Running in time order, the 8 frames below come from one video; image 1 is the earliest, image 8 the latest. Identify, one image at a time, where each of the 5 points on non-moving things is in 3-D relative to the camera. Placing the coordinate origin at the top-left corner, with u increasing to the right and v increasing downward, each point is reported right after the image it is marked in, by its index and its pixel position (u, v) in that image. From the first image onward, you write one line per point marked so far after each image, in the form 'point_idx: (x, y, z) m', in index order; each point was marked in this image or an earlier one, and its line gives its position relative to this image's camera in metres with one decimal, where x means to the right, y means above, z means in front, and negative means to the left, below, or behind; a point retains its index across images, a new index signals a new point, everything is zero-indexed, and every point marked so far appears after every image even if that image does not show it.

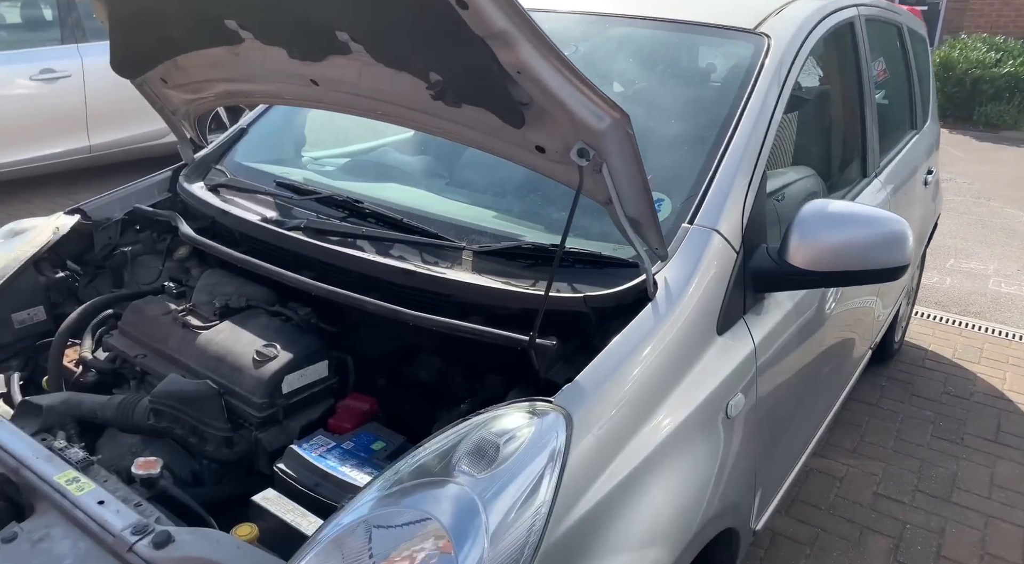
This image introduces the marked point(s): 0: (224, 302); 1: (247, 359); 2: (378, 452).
0: (-1.1, -0.1, +3.1) m
1: (-0.9, -0.3, +2.9) m
2: (-0.4, -0.6, +2.7) m
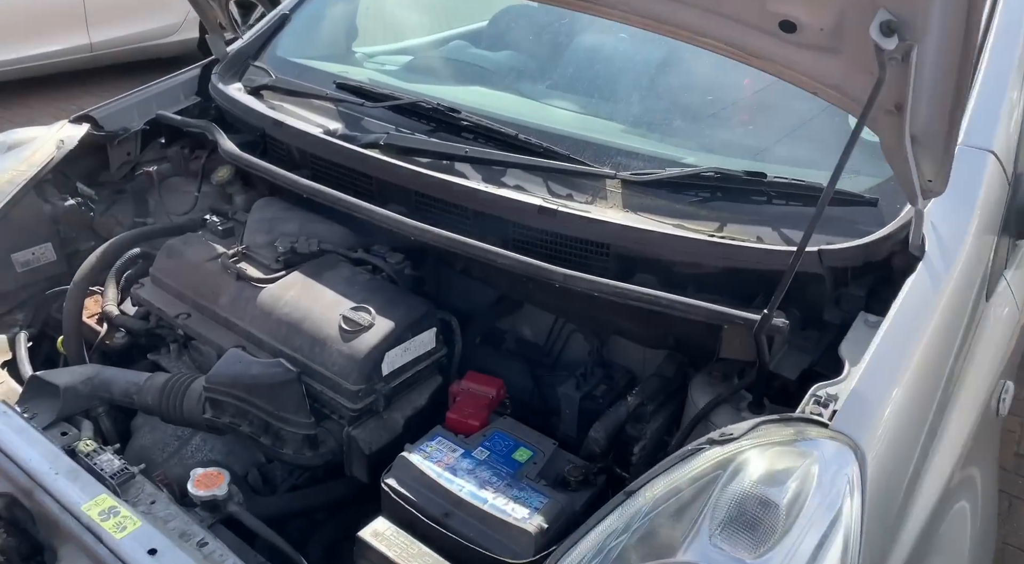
0: (-0.6, +0.1, +2.4) m
1: (-0.5, -0.1, +2.1) m
2: (0.0, -0.4, +1.9) m
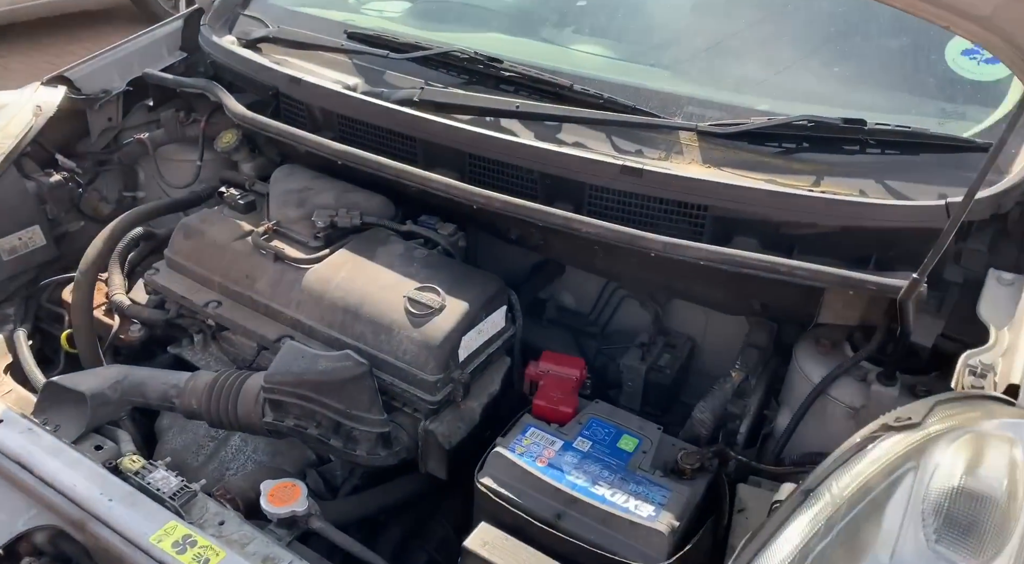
0: (-0.5, +0.2, +2.1) m
1: (-0.3, -0.1, +1.9) m
2: (+0.3, -0.4, +1.8) m
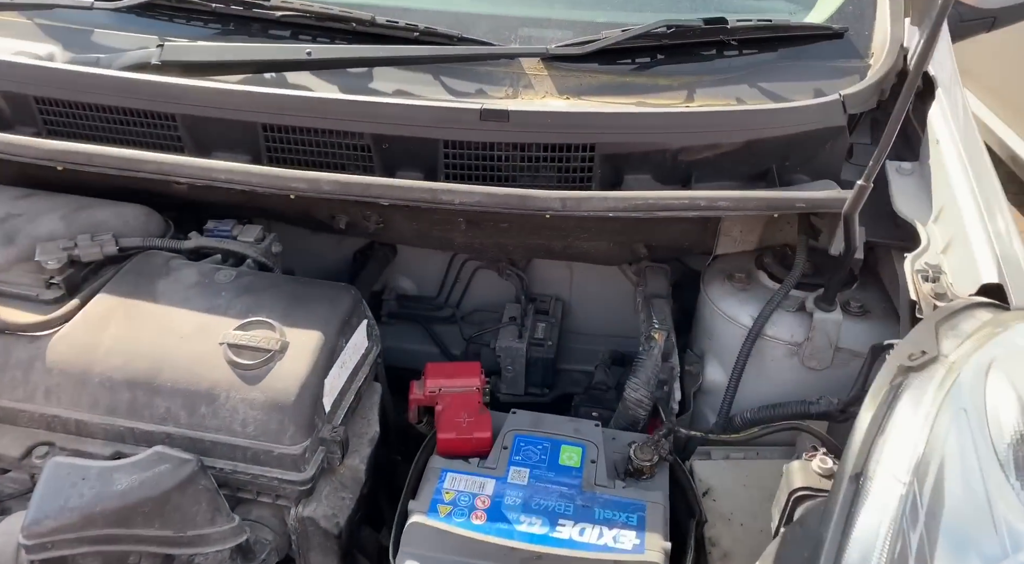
0: (-0.8, 0.0, +1.4) m
1: (-0.5, -0.1, +1.3) m
2: (+0.1, -0.3, +1.4) m
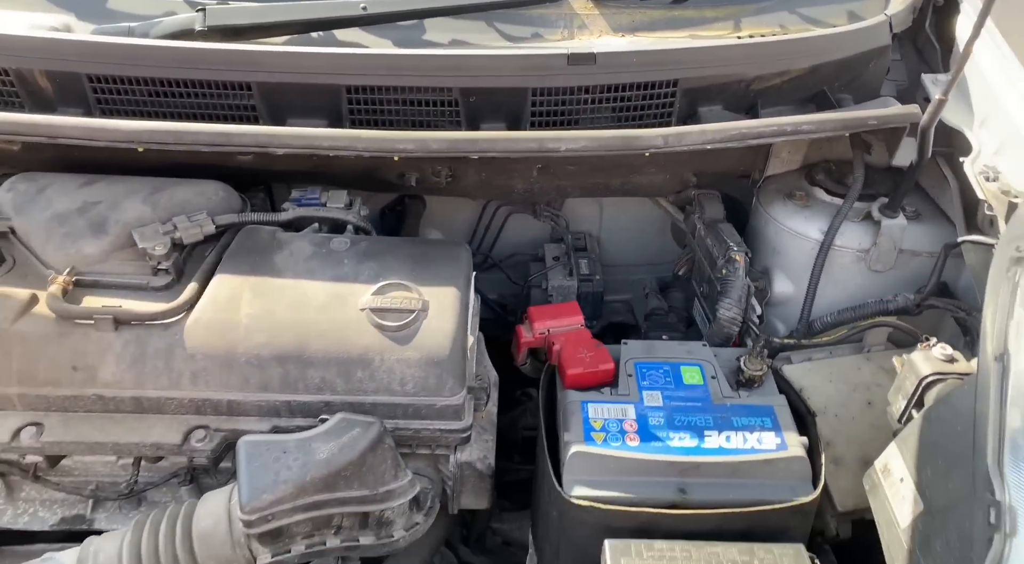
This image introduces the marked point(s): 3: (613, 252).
0: (-0.6, +0.1, +1.4) m
1: (-0.2, -0.1, +1.3) m
2: (+0.3, -0.2, +1.5) m
3: (+0.3, +0.1, +2.2) m
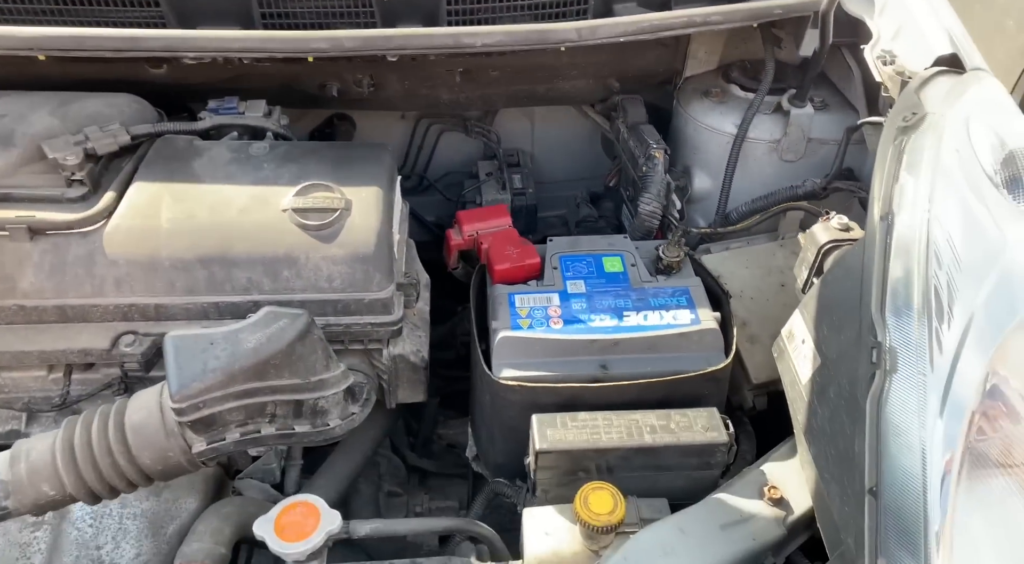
0: (-0.7, +0.2, +1.4) m
1: (-0.4, +0.1, +1.4) m
2: (+0.2, 0.0, +1.6) m
3: (+0.1, +0.3, +2.3) m
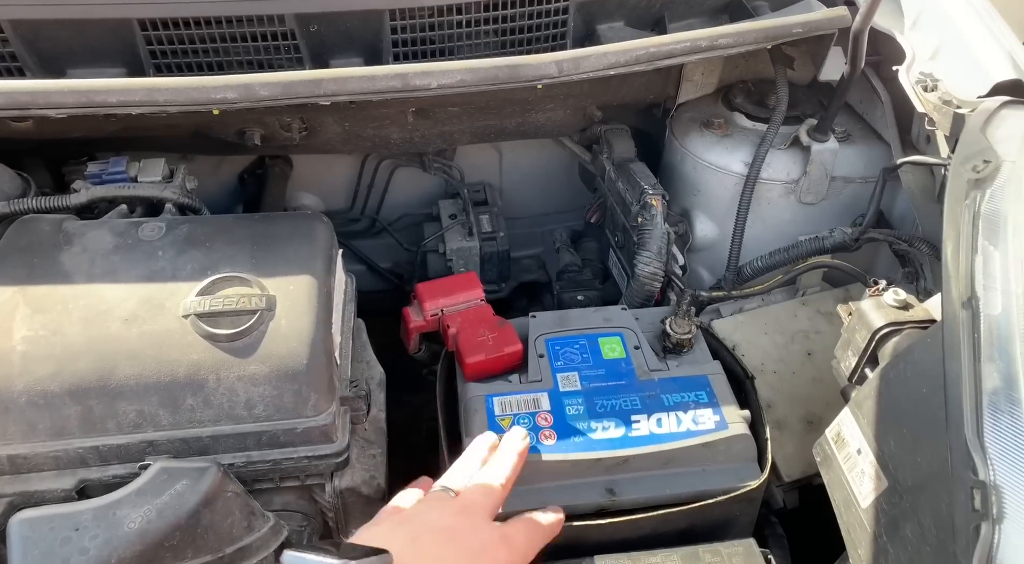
0: (-0.7, 0.0, +1.0) m
1: (-0.4, -0.1, +1.0) m
2: (+0.2, -0.1, +1.3) m
3: (0.0, +0.2, +1.9) m
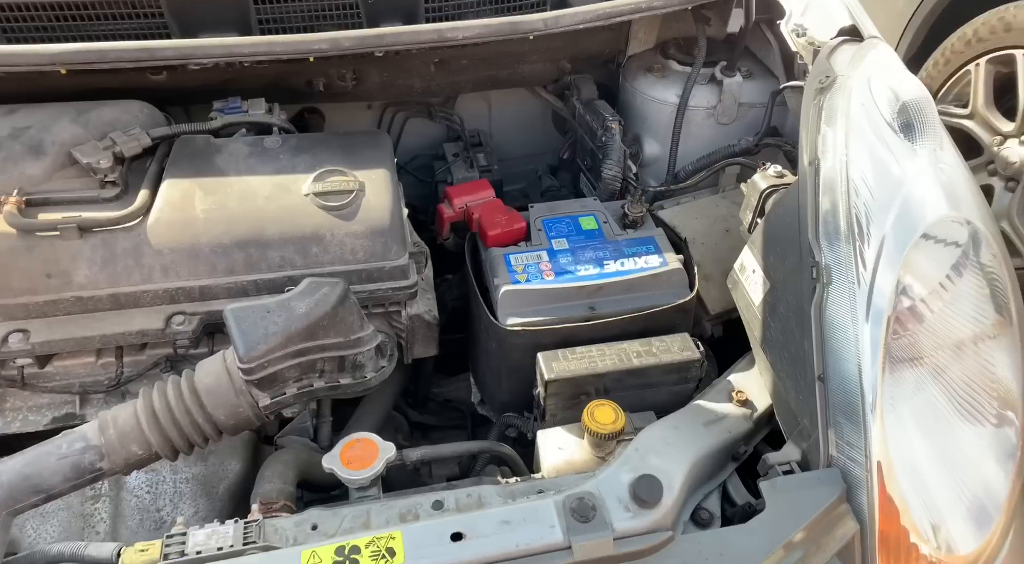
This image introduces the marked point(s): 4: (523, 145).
0: (-0.7, +0.2, +1.5) m
1: (-0.4, +0.1, +1.5) m
2: (+0.2, +0.1, +1.8) m
3: (0.0, +0.4, +2.5) m
4: (0.0, +0.4, +2.5) m
